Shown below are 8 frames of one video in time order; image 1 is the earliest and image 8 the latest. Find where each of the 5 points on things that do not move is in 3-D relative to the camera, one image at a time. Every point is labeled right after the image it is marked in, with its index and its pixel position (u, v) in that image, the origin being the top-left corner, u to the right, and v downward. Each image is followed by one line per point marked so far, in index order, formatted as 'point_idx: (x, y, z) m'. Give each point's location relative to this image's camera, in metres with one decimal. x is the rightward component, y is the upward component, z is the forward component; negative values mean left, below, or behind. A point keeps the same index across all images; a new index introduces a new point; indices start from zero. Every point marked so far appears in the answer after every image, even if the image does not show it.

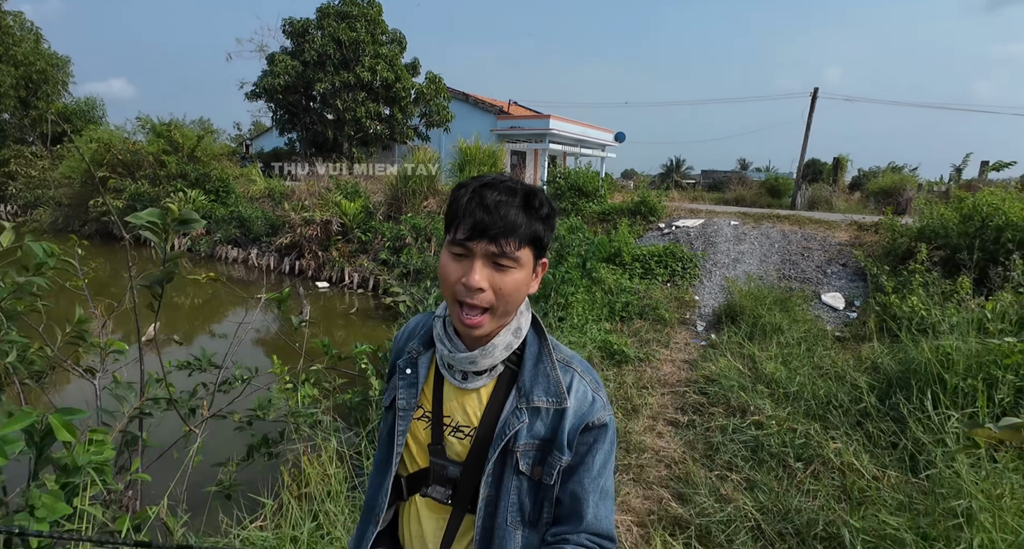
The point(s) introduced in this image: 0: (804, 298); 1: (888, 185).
0: (+2.6, -0.2, +4.8) m
1: (+8.1, +1.9, +11.7) m
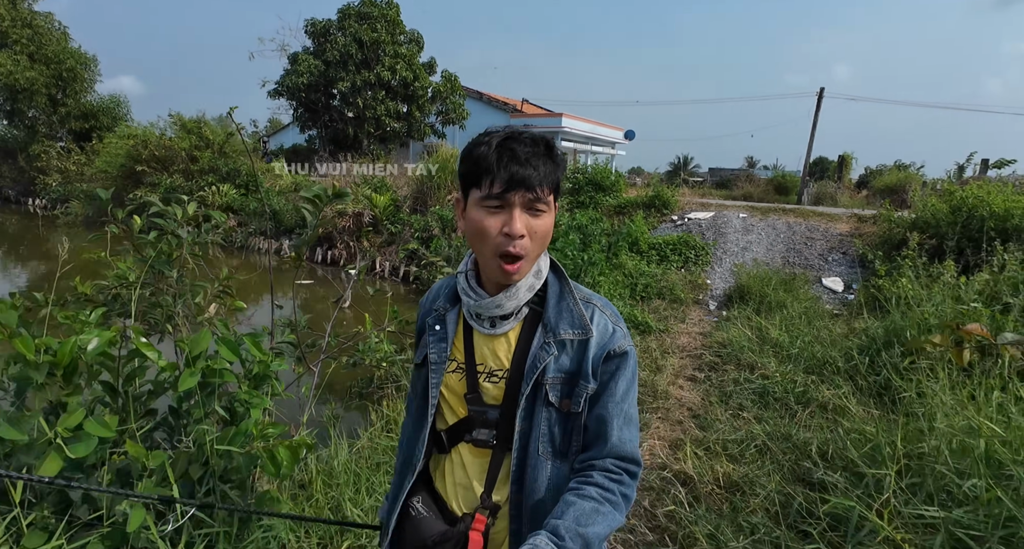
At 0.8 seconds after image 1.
0: (+2.9, -0.1, +5.3) m
1: (+8.5, +2.1, +12.1) m
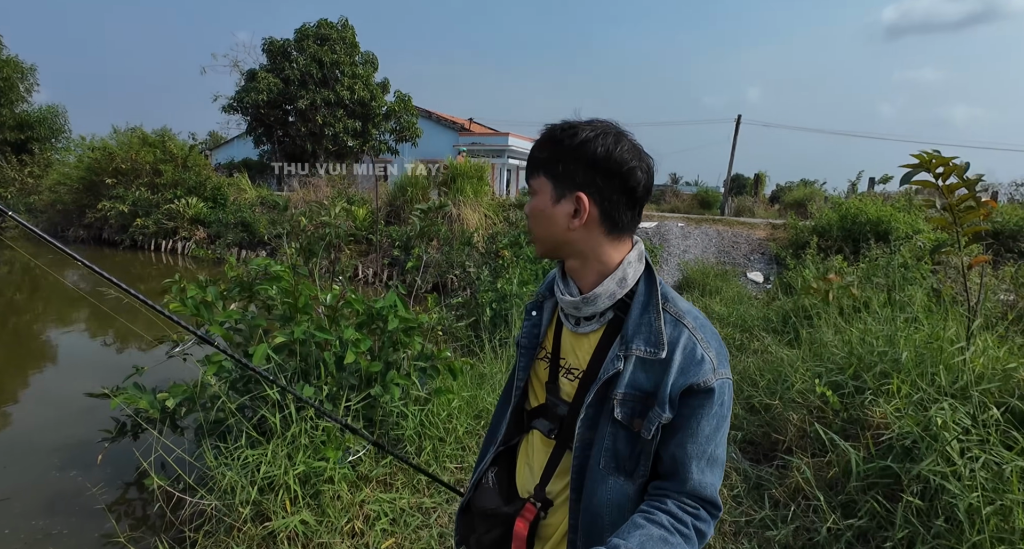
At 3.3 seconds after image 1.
0: (+2.8, 0.0, +6.8) m
1: (+7.5, +2.0, +14.3) m
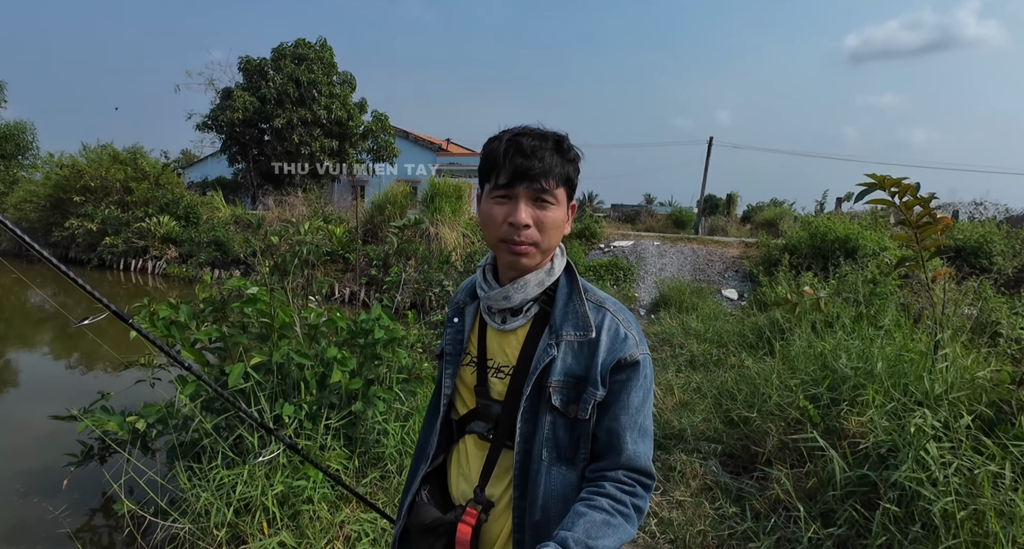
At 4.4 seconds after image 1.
0: (+2.5, -0.2, +6.9) m
1: (+7.0, +1.6, +14.6) m
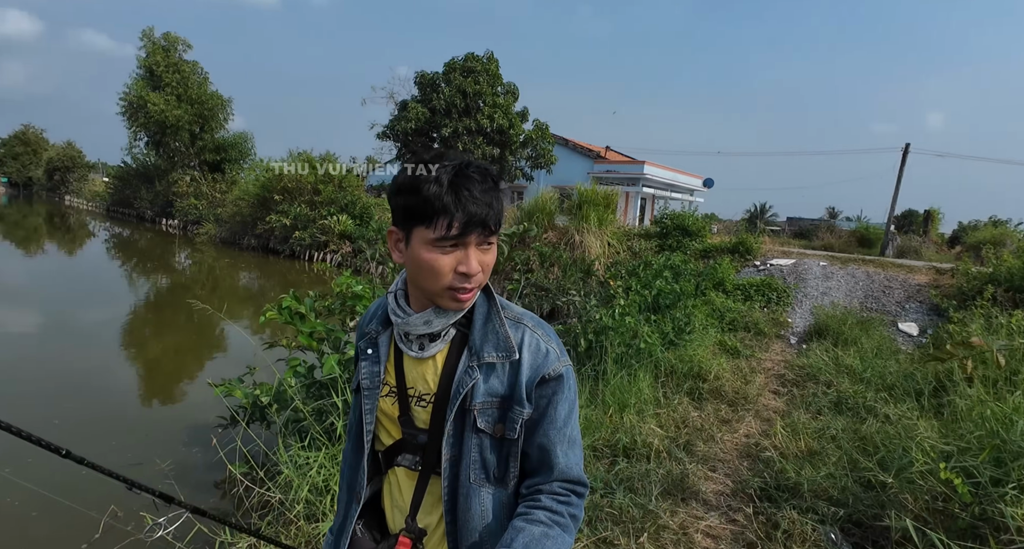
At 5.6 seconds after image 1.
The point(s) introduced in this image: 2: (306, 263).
0: (+4.0, -0.5, +5.9) m
1: (+10.5, +0.8, +12.1) m
2: (-5.2, +0.3, +13.7) m
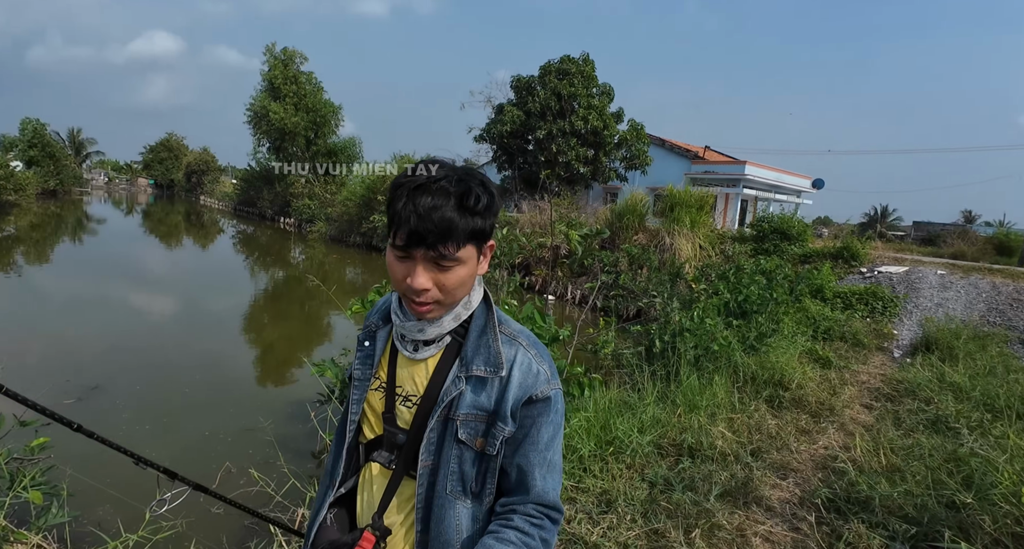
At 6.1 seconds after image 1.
0: (+4.8, -0.6, +5.3) m
1: (+12.3, +0.5, +10.4) m
2: (-2.9, +0.4, +14.6) m
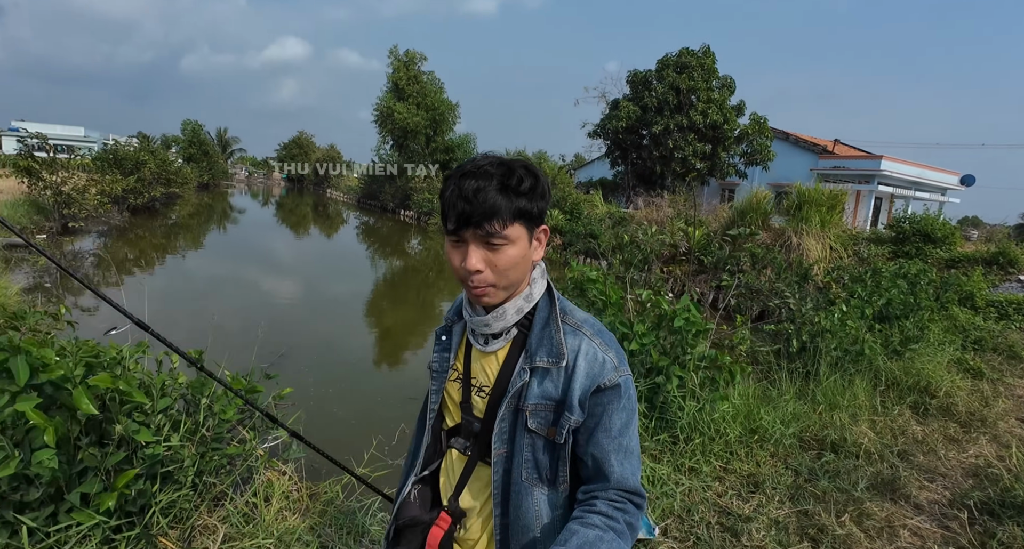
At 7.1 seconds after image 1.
0: (+6.0, -0.8, +4.7) m
1: (+14.3, +0.2, +8.4) m
2: (+0.1, +0.6, +15.2) m
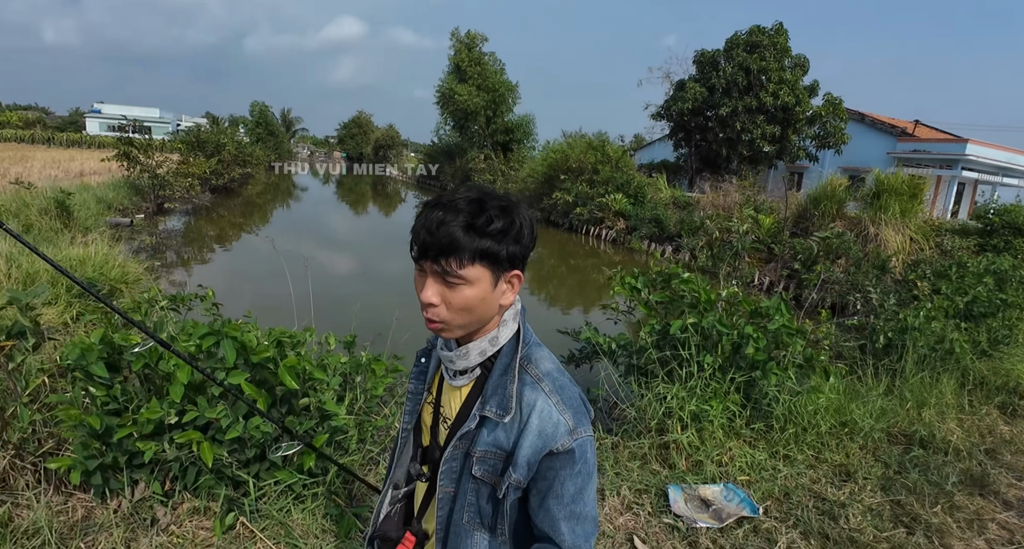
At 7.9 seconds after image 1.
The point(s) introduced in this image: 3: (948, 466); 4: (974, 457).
0: (+6.8, -0.8, +4.6) m
1: (+15.4, +0.1, +7.4) m
2: (+1.8, +1.1, +15.5) m
3: (+2.5, -1.1, +3.1) m
4: (+2.8, -1.1, +3.3) m
